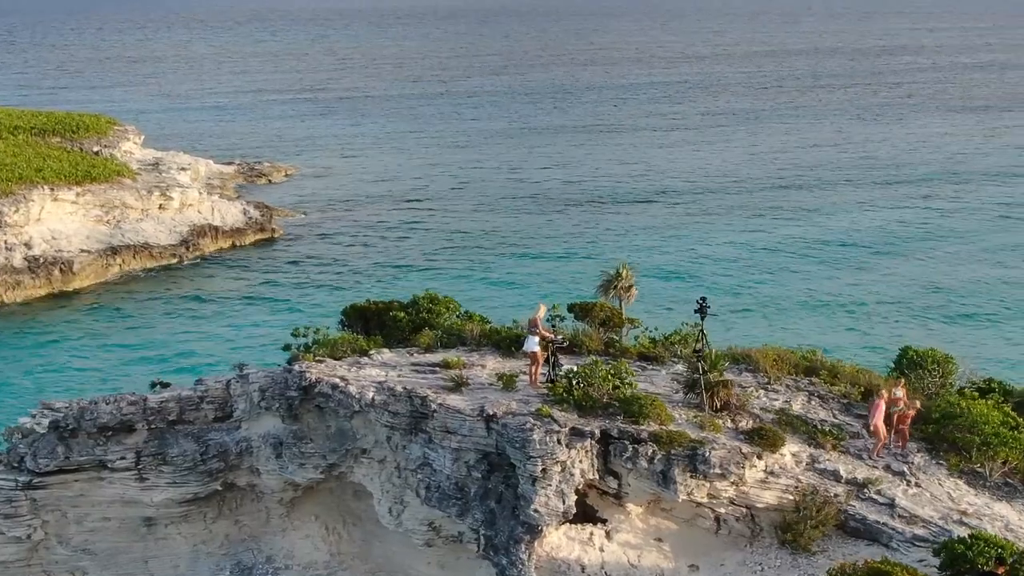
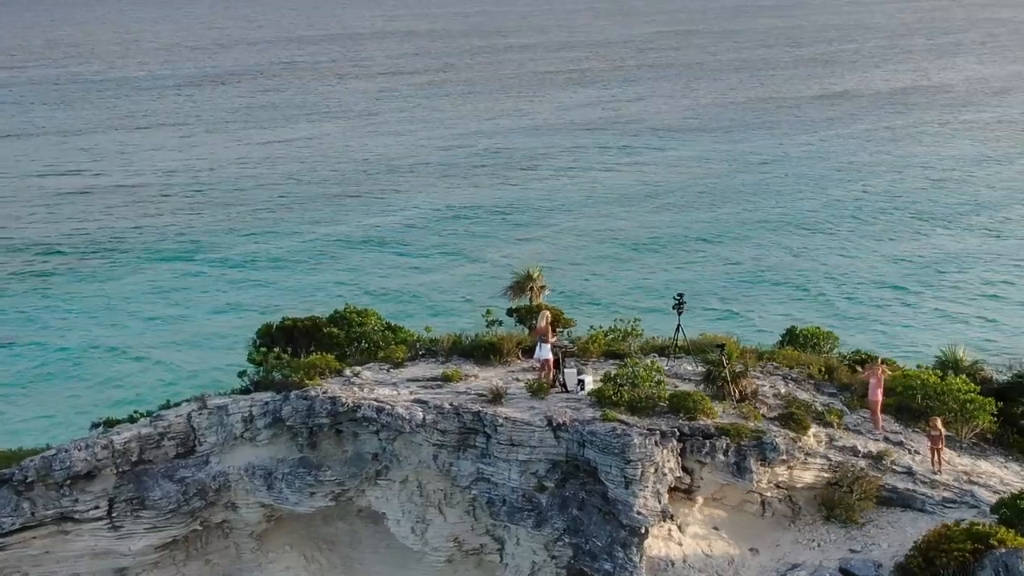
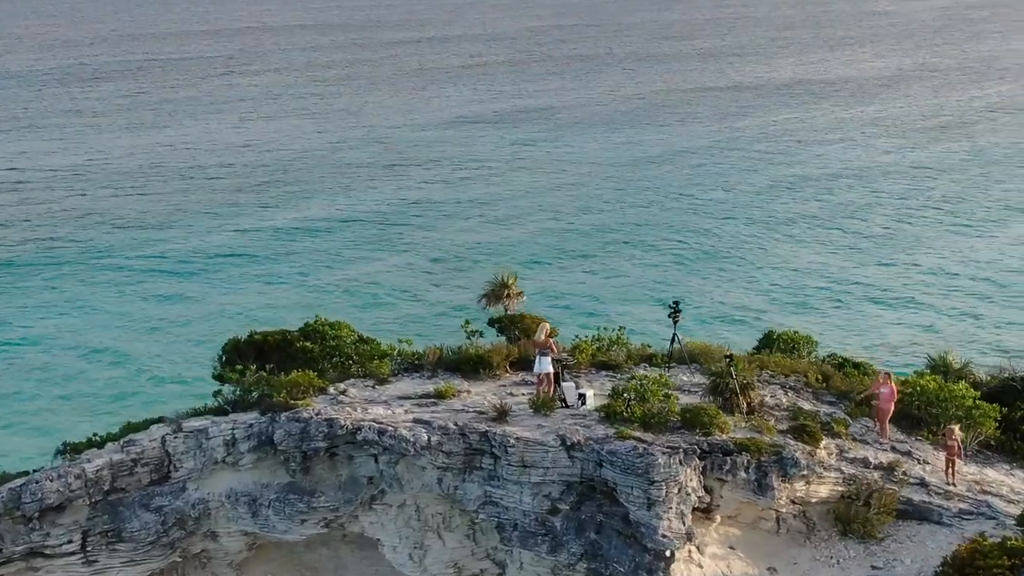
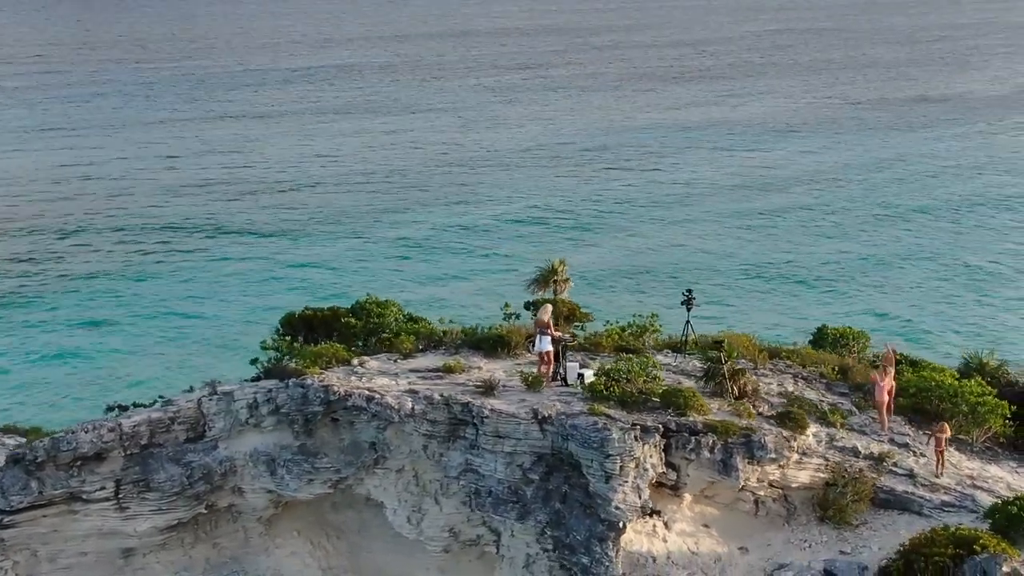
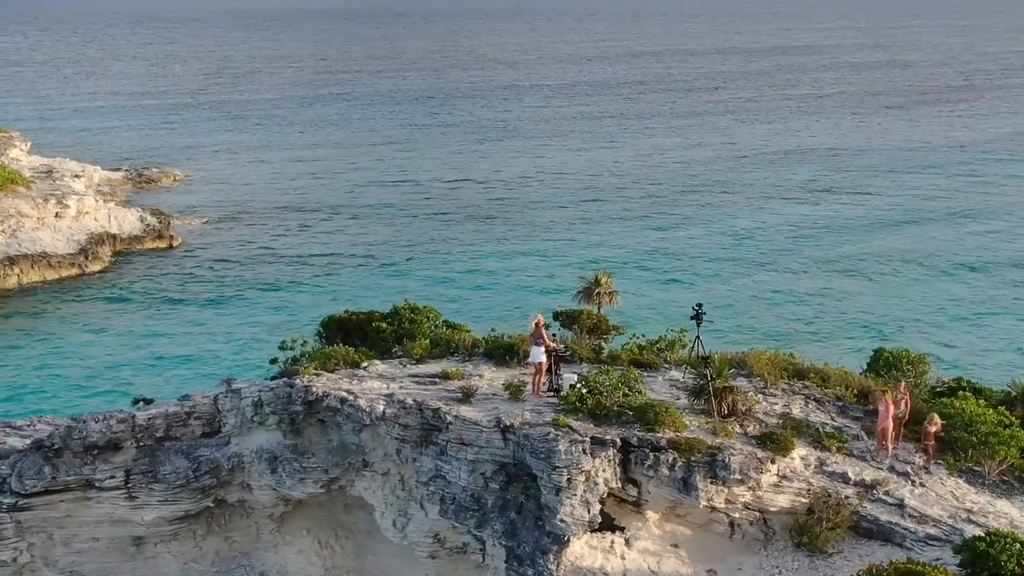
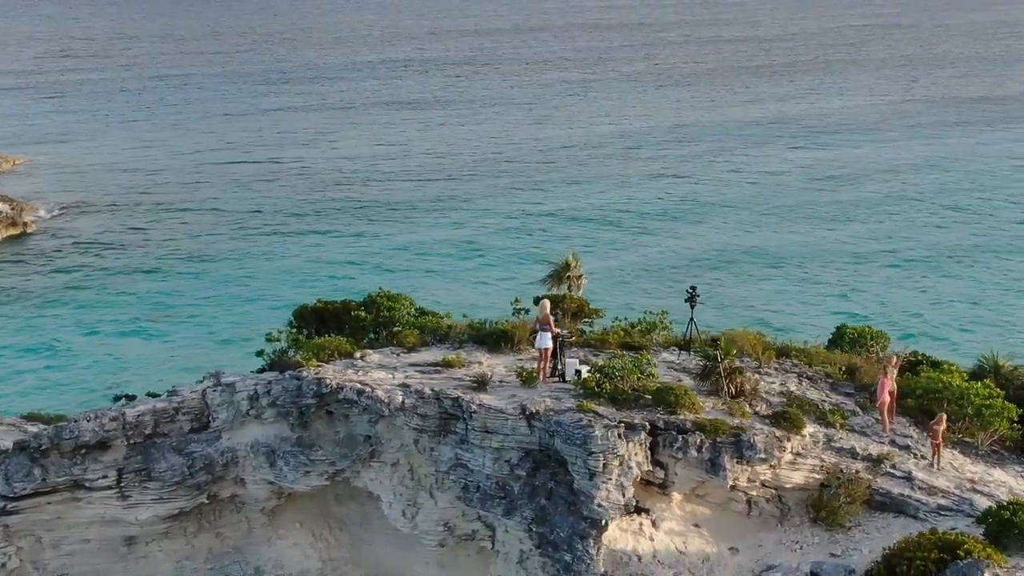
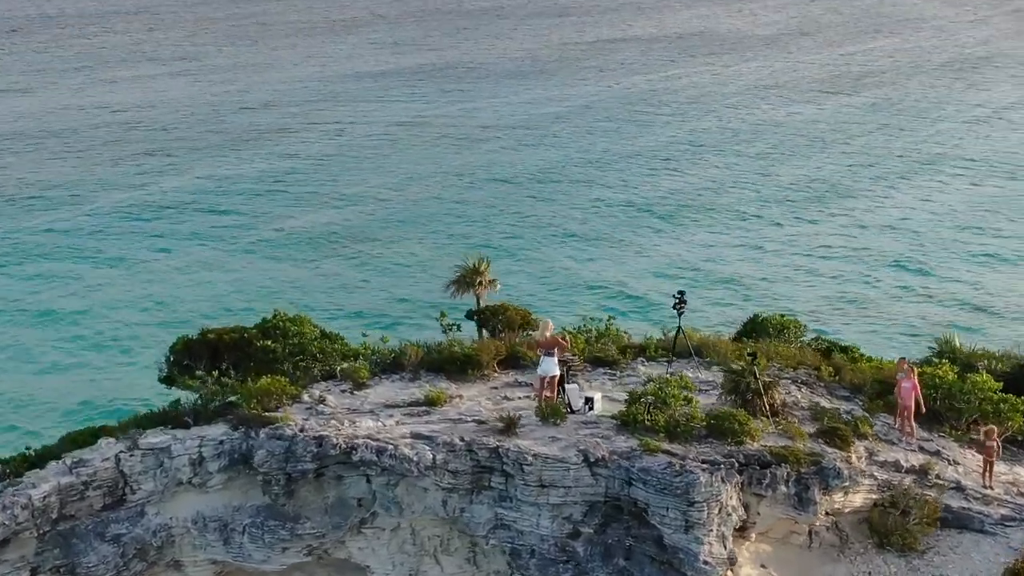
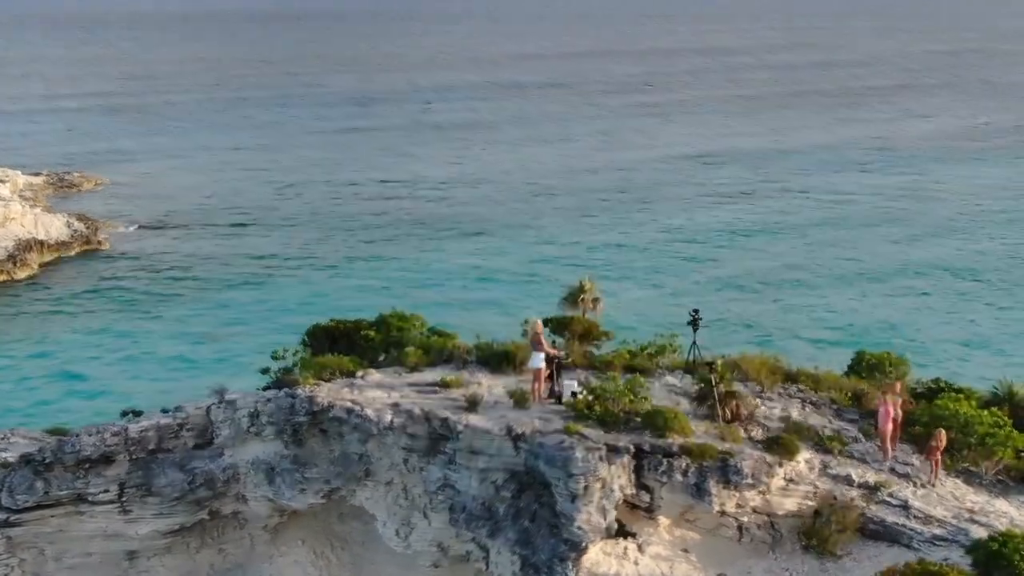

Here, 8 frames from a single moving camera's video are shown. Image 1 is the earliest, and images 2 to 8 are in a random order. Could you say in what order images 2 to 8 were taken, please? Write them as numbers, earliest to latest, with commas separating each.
5, 8, 6, 4, 2, 3, 7
